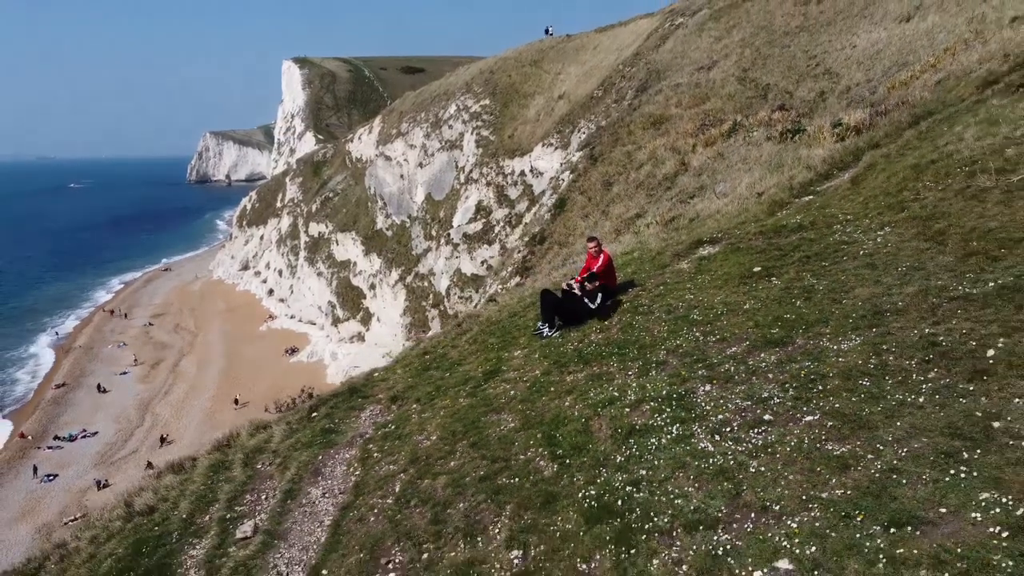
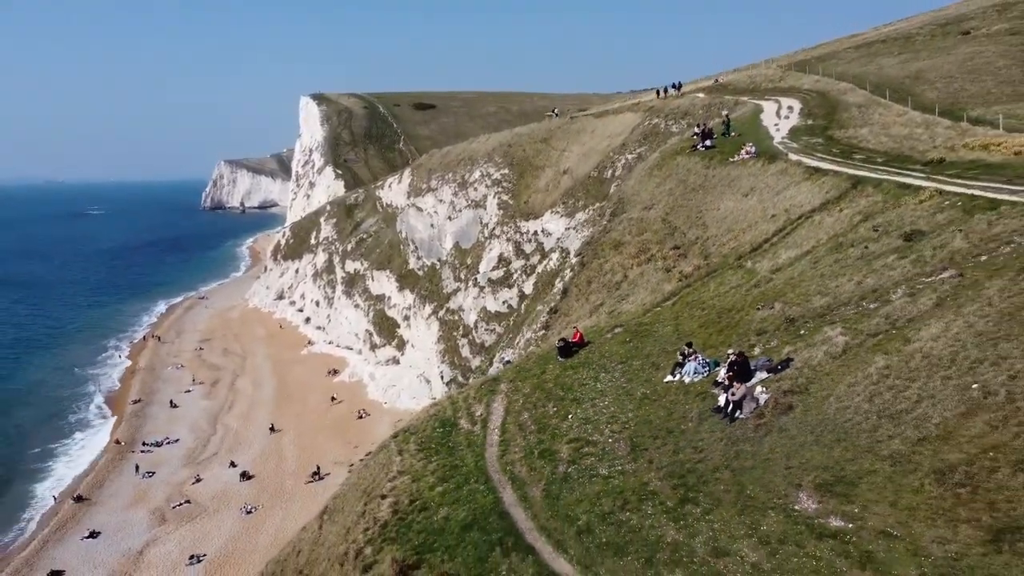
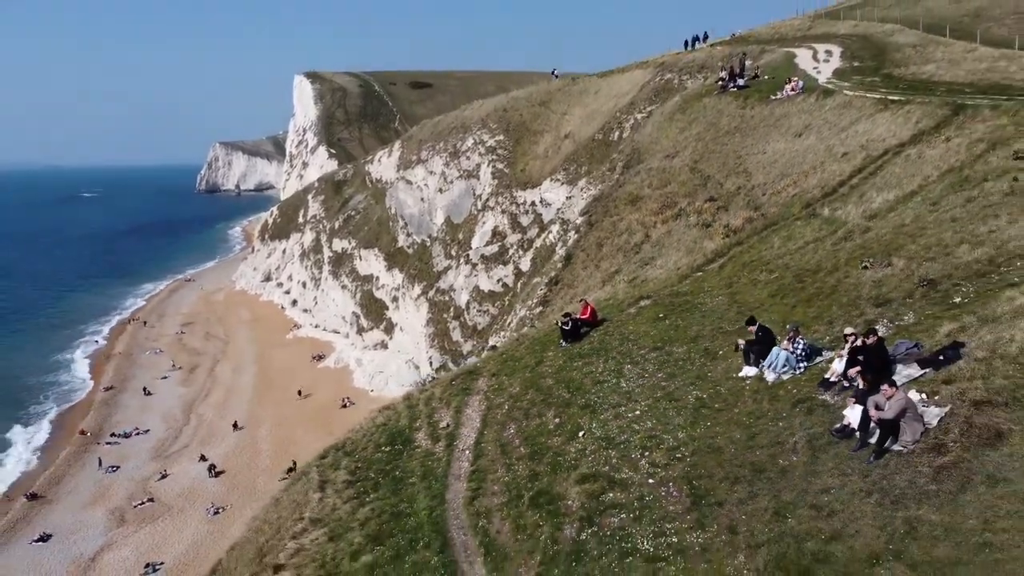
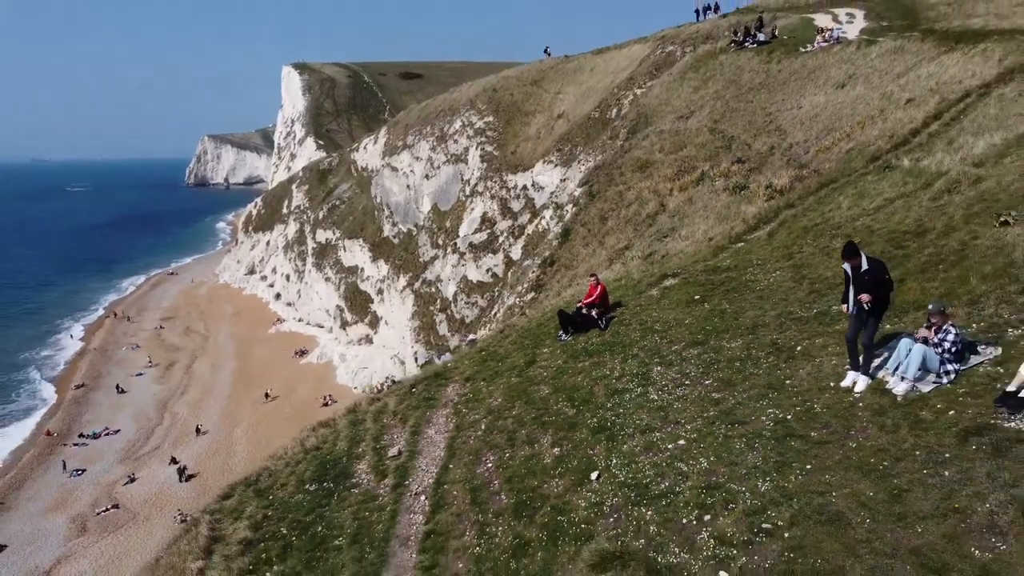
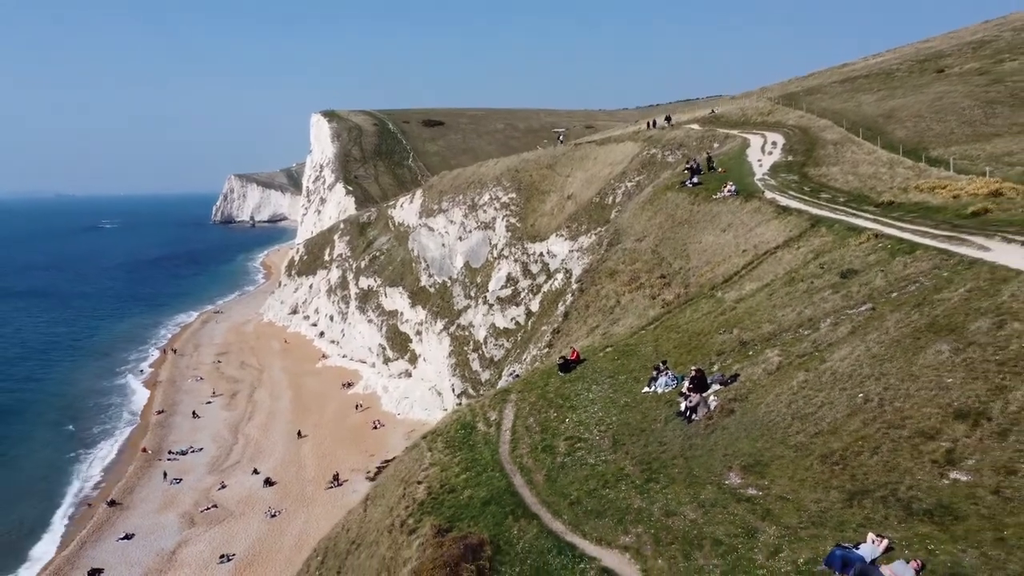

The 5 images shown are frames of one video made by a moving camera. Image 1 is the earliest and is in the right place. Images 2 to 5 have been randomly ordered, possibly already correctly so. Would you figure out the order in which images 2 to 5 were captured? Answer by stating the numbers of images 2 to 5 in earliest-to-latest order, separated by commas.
4, 3, 2, 5
